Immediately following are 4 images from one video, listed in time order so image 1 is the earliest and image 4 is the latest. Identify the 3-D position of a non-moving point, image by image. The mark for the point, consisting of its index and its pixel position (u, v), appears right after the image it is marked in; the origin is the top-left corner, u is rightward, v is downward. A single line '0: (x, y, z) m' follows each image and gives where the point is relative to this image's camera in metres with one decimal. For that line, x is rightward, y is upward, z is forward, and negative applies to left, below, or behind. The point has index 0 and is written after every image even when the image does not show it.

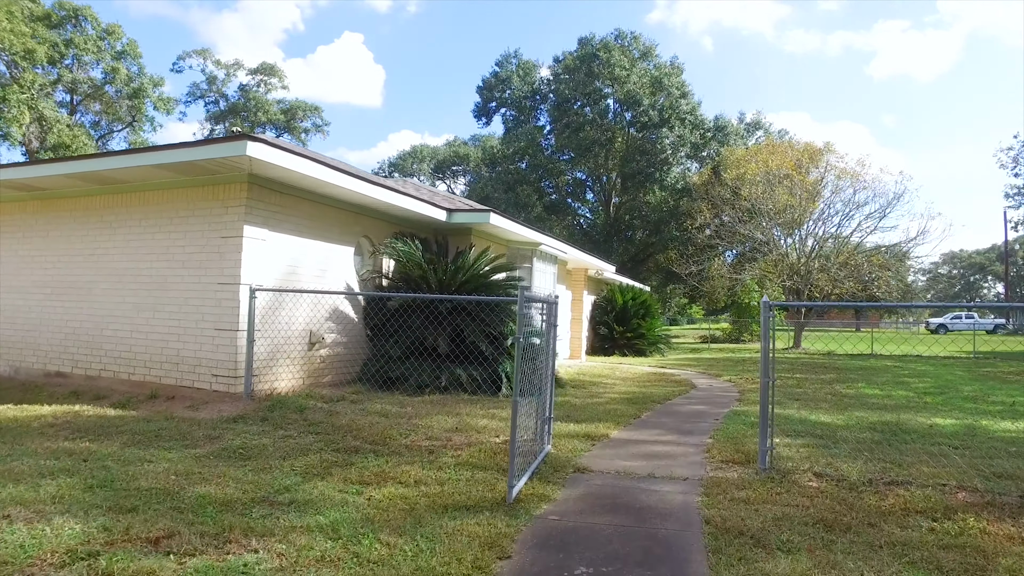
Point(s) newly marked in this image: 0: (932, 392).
0: (+6.7, -1.7, +11.0) m
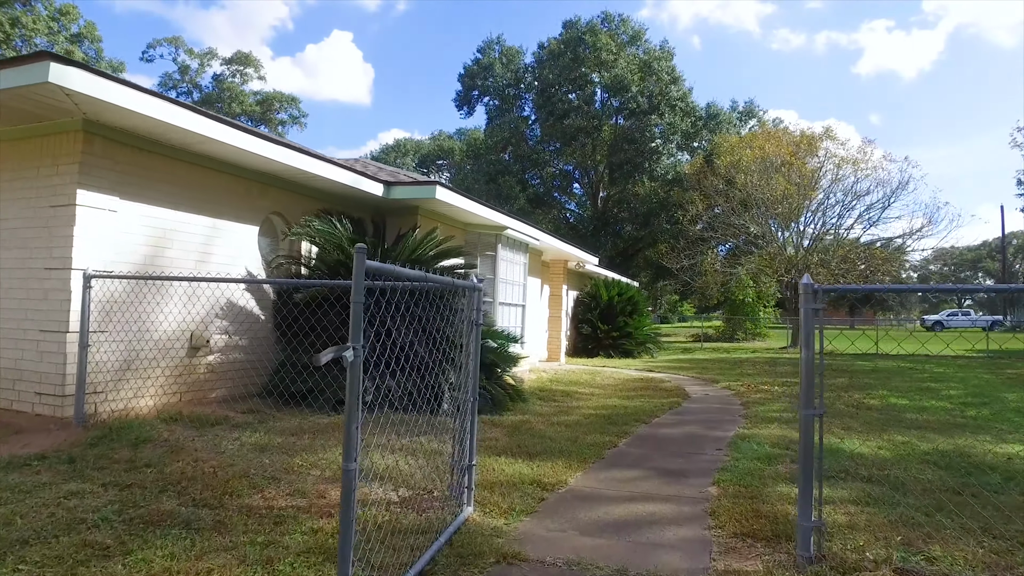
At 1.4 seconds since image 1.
0: (+6.1, -1.5, +9.2) m
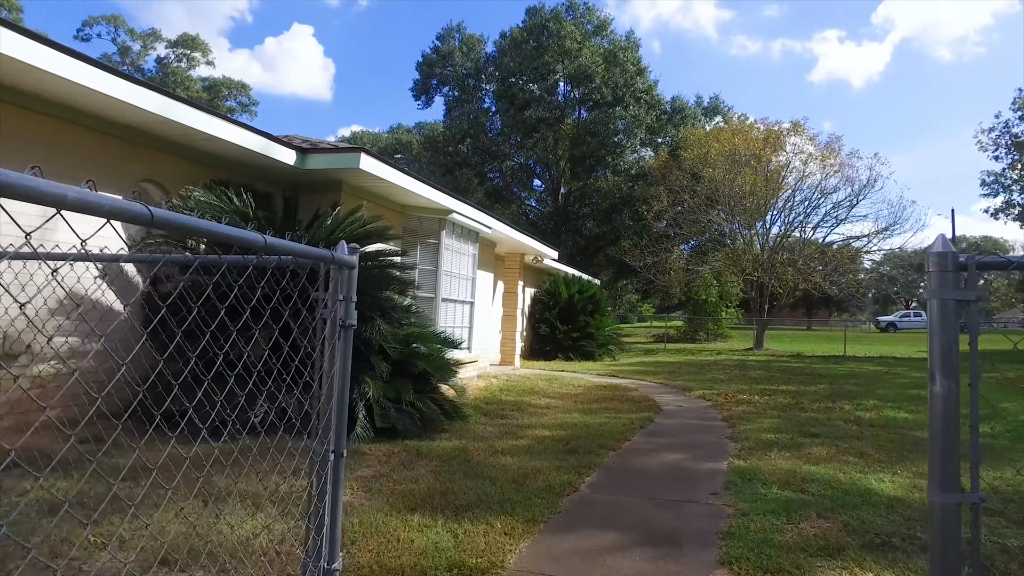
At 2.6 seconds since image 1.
0: (+5.4, -1.5, +8.1) m
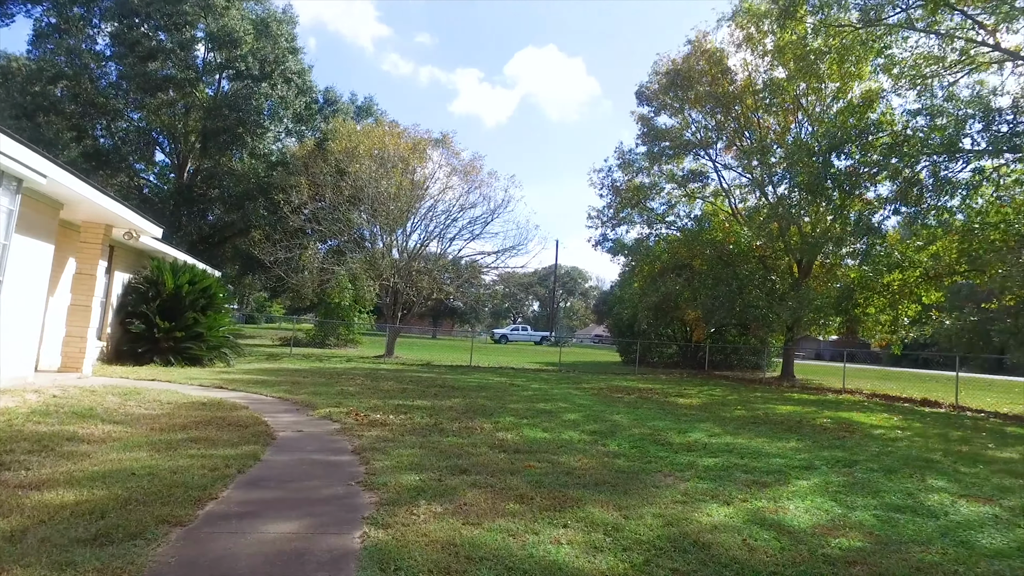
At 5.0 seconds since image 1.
0: (+1.0, -1.7, +8.1) m
